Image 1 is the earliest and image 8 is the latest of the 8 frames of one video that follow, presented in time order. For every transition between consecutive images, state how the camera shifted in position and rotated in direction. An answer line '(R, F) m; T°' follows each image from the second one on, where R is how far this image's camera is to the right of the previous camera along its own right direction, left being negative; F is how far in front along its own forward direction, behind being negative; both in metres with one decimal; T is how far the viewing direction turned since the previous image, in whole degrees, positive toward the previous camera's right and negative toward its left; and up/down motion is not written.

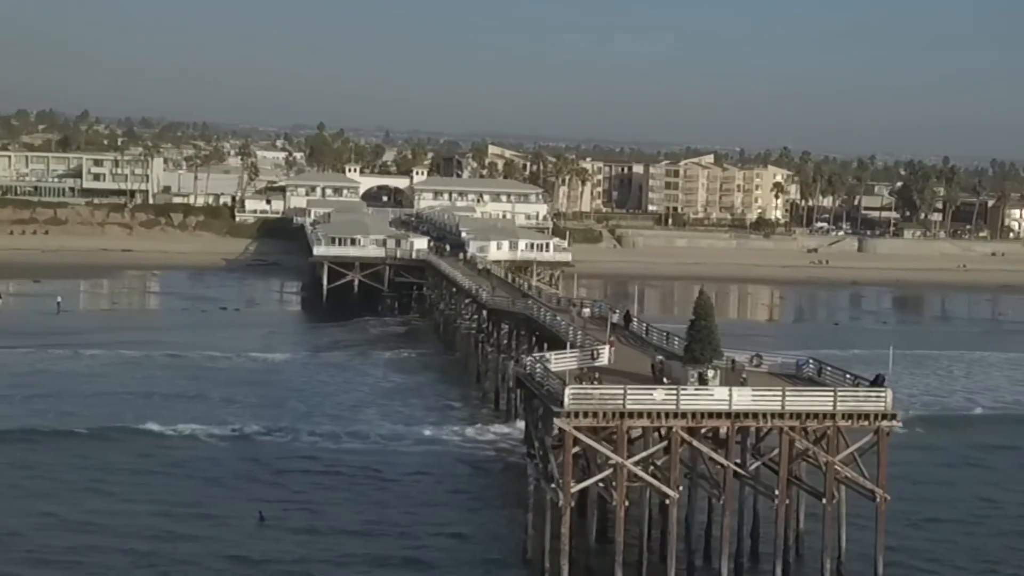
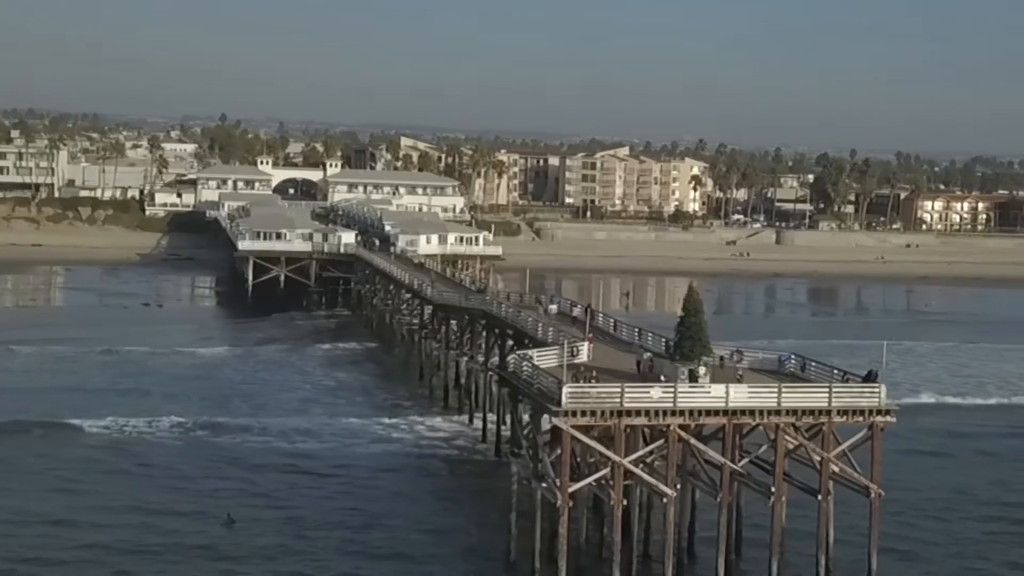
(-1.4, +0.2) m; +4°
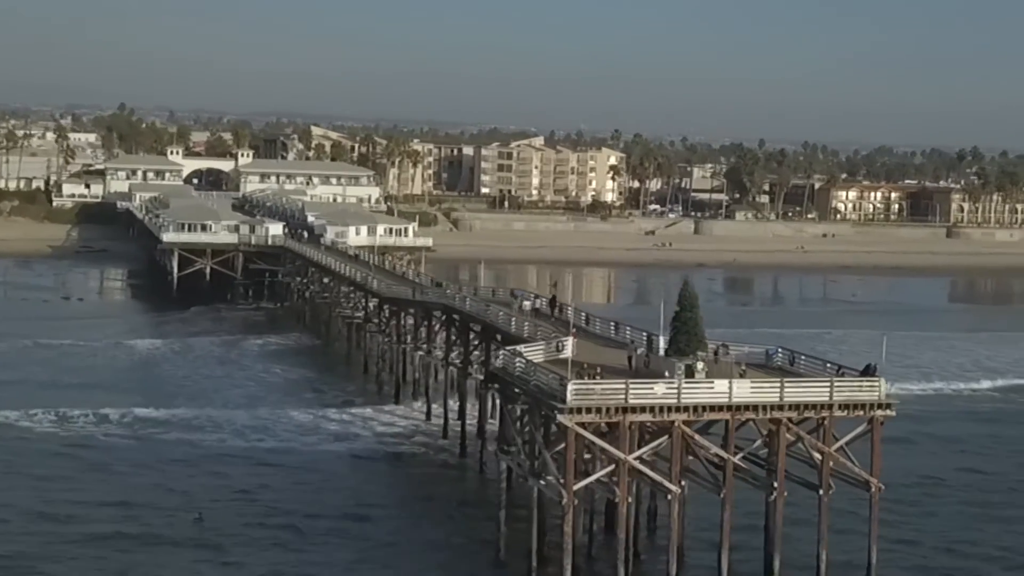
(-1.6, +0.3) m; +4°
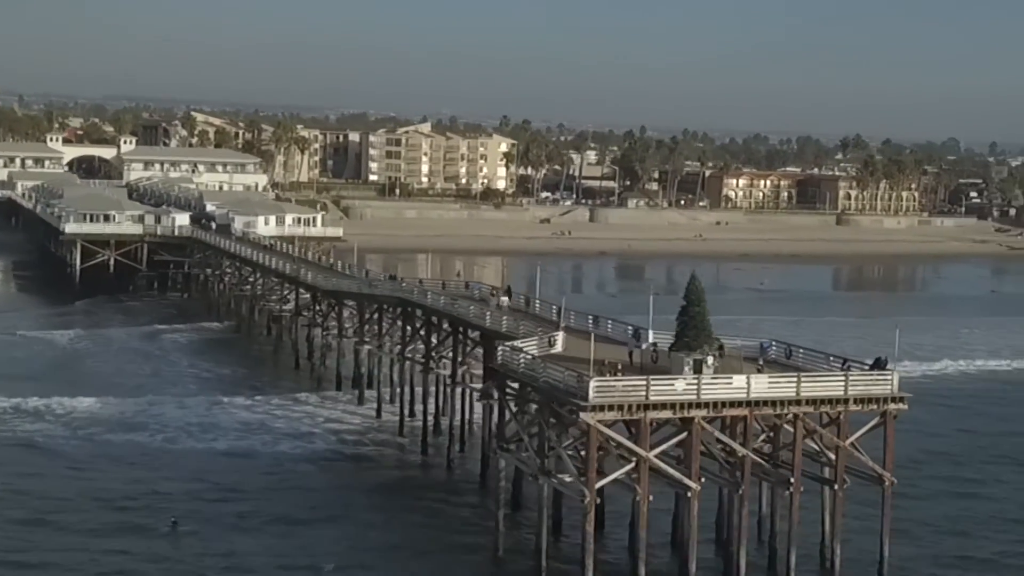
(-2.3, +0.4) m; +5°
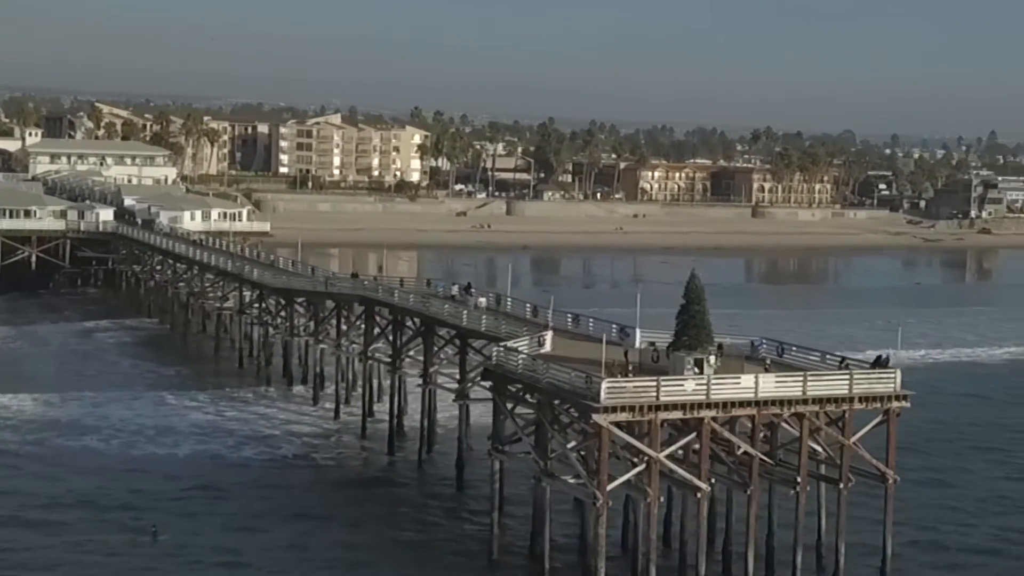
(-1.6, +0.4) m; +4°
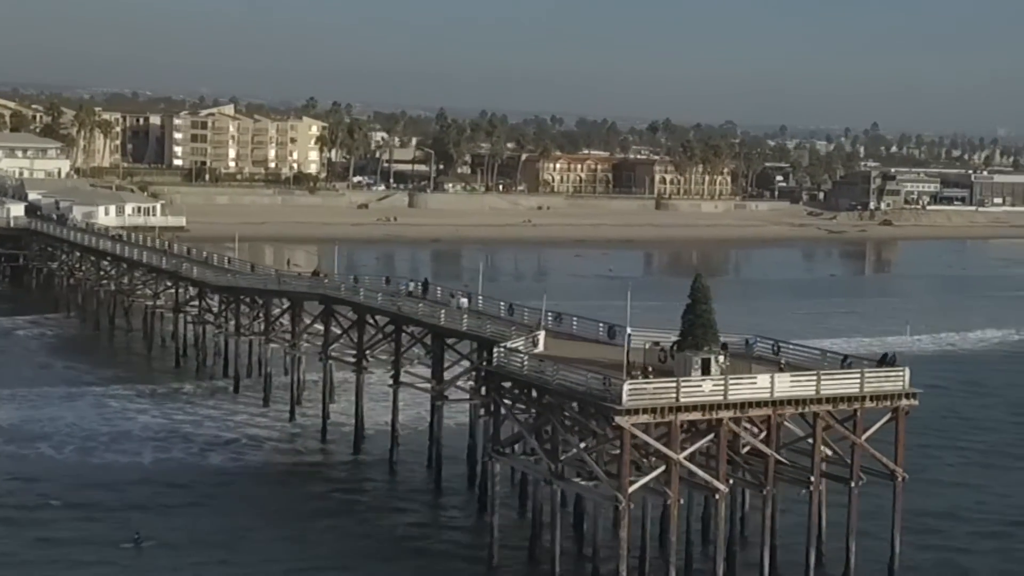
(-2.0, +0.5) m; +5°
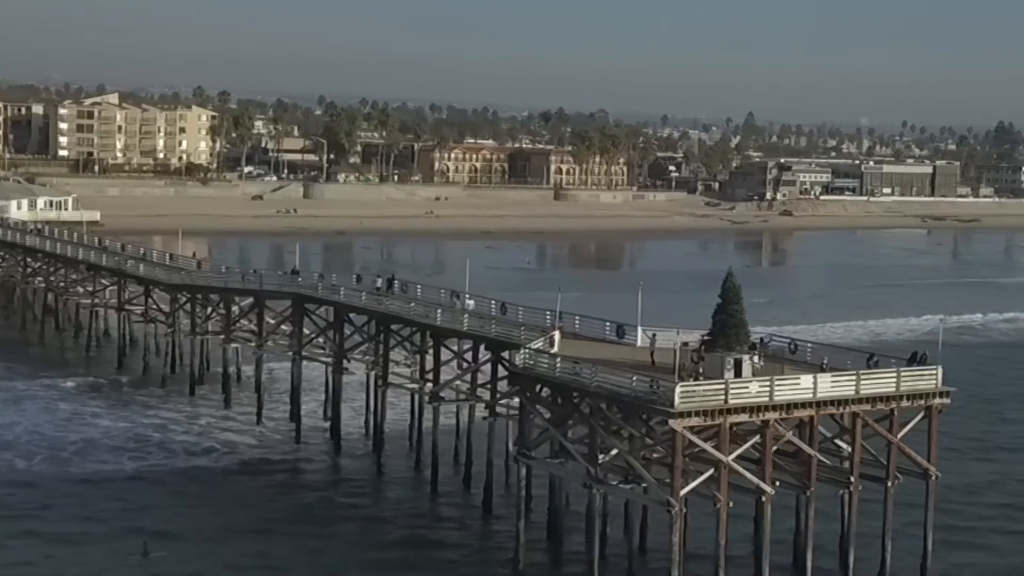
(-2.5, +0.5) m; +6°
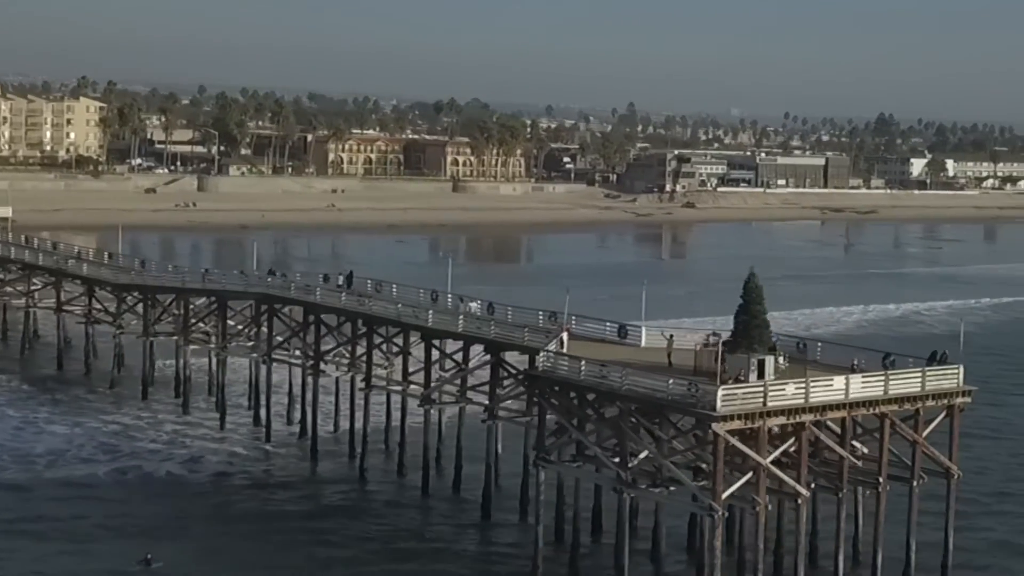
(-2.3, +0.6) m; +5°
